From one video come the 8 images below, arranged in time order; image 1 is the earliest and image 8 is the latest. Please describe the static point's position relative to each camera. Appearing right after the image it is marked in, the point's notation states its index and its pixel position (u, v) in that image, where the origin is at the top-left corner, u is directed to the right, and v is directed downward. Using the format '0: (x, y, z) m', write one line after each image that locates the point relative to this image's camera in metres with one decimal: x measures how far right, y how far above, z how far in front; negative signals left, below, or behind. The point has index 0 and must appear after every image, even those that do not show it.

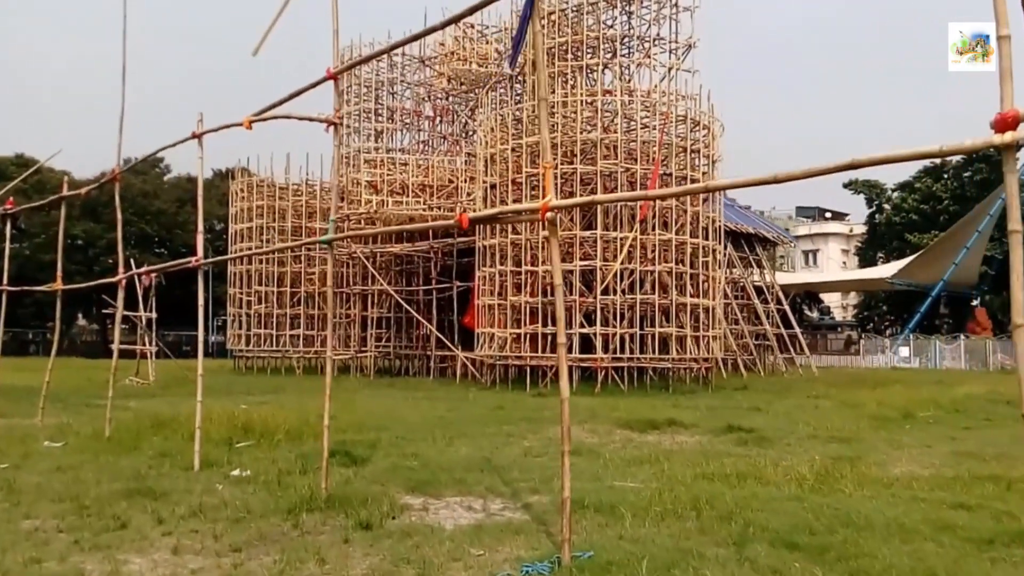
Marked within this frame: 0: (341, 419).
0: (-2.2, -1.7, +12.8) m
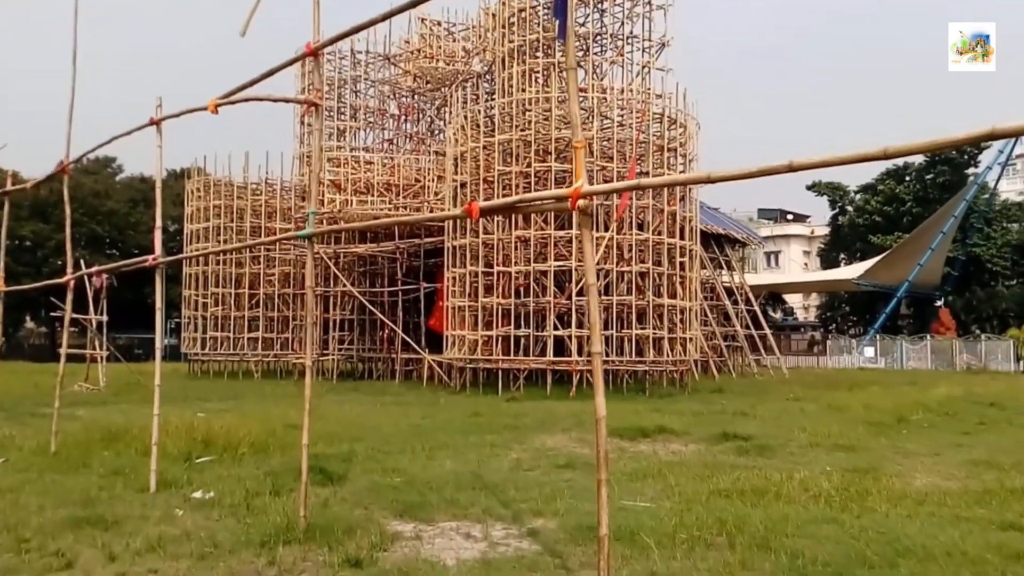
0: (-2.5, -1.7, +12.0) m
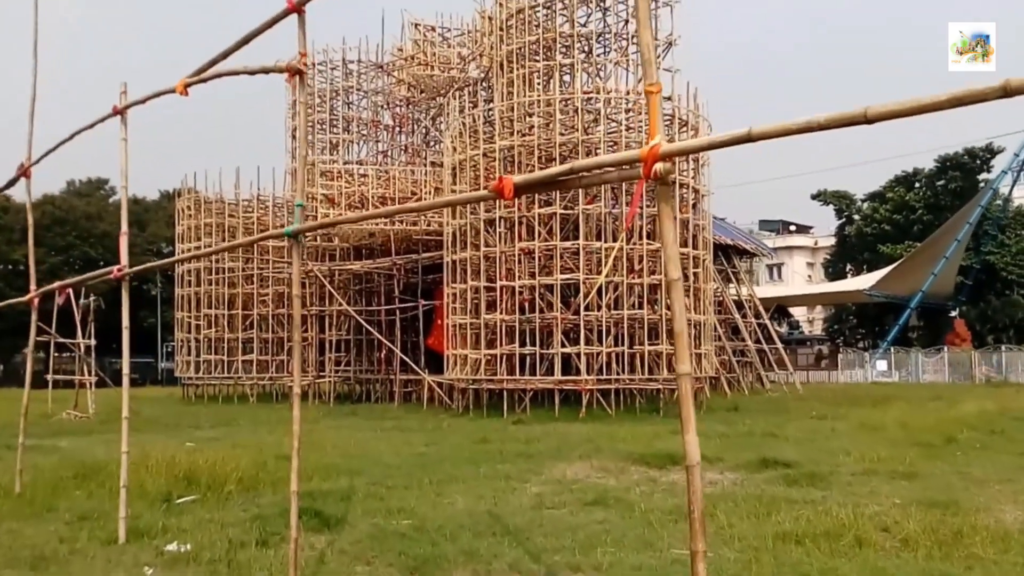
0: (-2.3, -1.9, +10.9) m
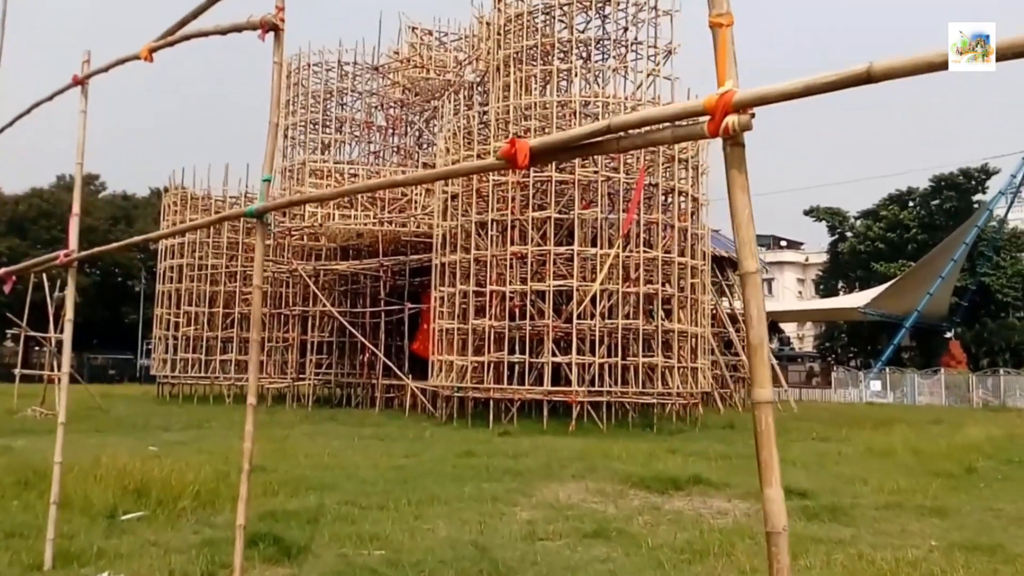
0: (-2.4, -1.9, +10.0) m
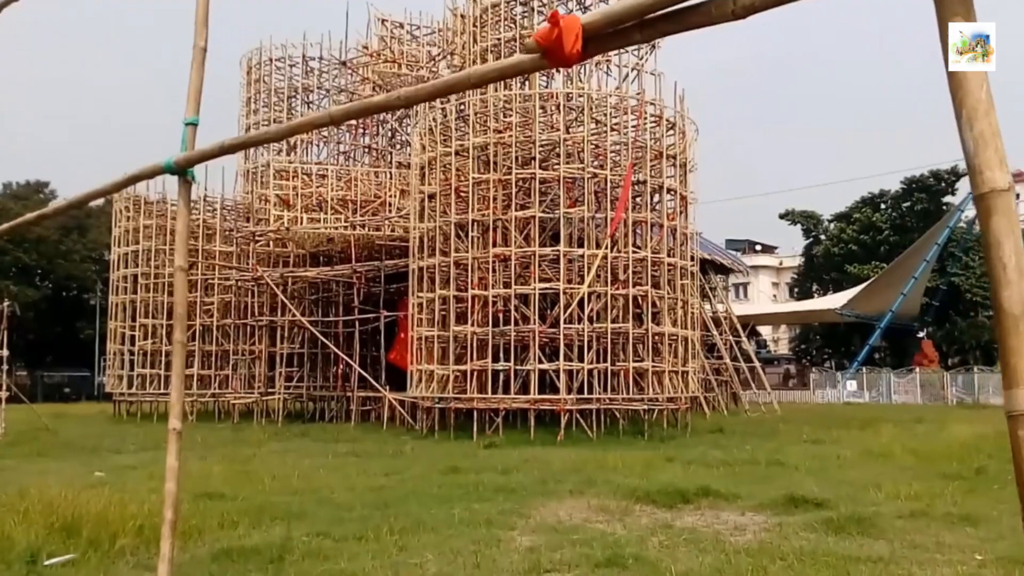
0: (-2.5, -2.0, +9.2) m
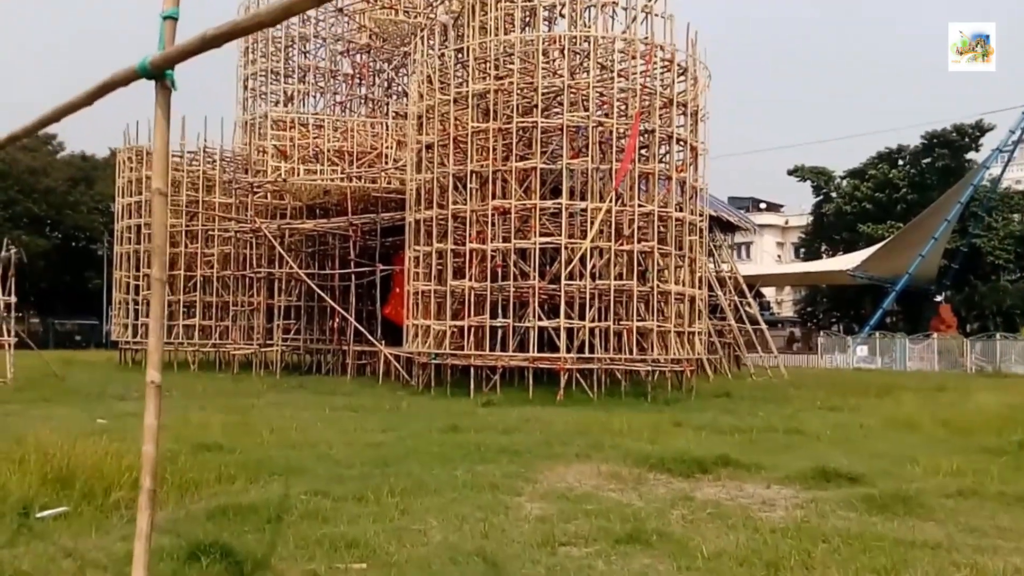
0: (-2.5, -1.4, +8.5) m
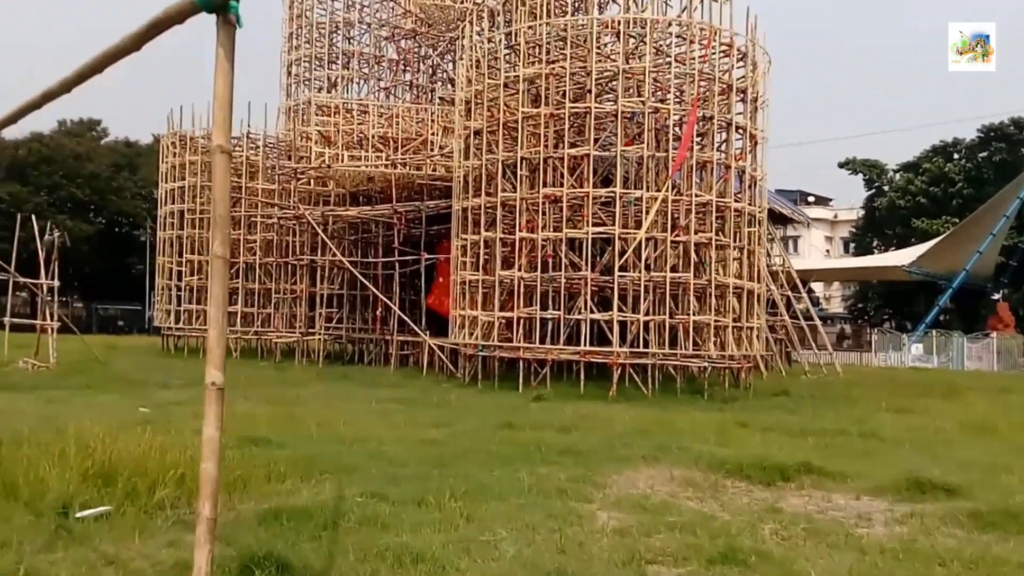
0: (-2.0, -1.3, +8.1) m
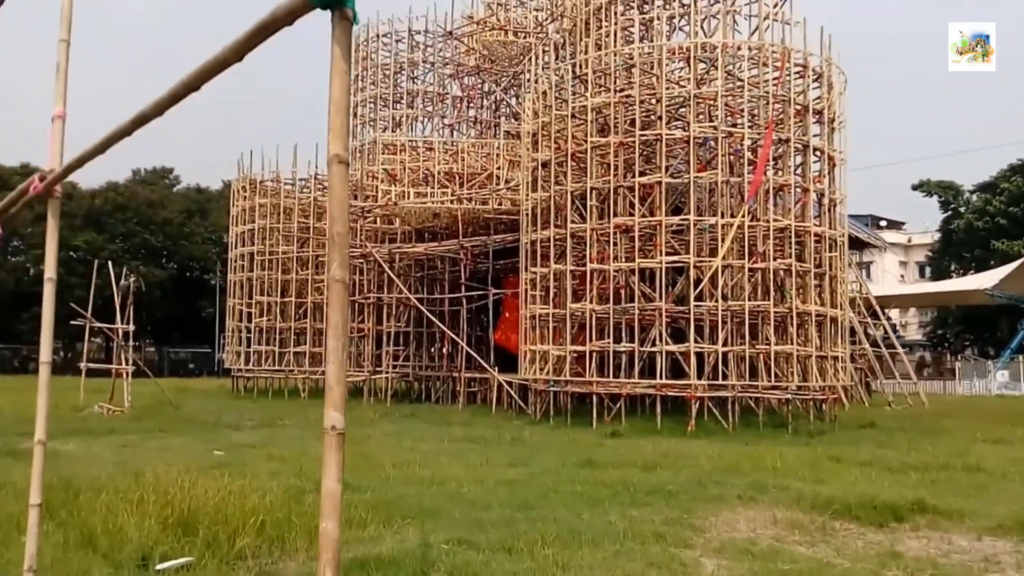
0: (-1.3, -1.6, +7.8) m
